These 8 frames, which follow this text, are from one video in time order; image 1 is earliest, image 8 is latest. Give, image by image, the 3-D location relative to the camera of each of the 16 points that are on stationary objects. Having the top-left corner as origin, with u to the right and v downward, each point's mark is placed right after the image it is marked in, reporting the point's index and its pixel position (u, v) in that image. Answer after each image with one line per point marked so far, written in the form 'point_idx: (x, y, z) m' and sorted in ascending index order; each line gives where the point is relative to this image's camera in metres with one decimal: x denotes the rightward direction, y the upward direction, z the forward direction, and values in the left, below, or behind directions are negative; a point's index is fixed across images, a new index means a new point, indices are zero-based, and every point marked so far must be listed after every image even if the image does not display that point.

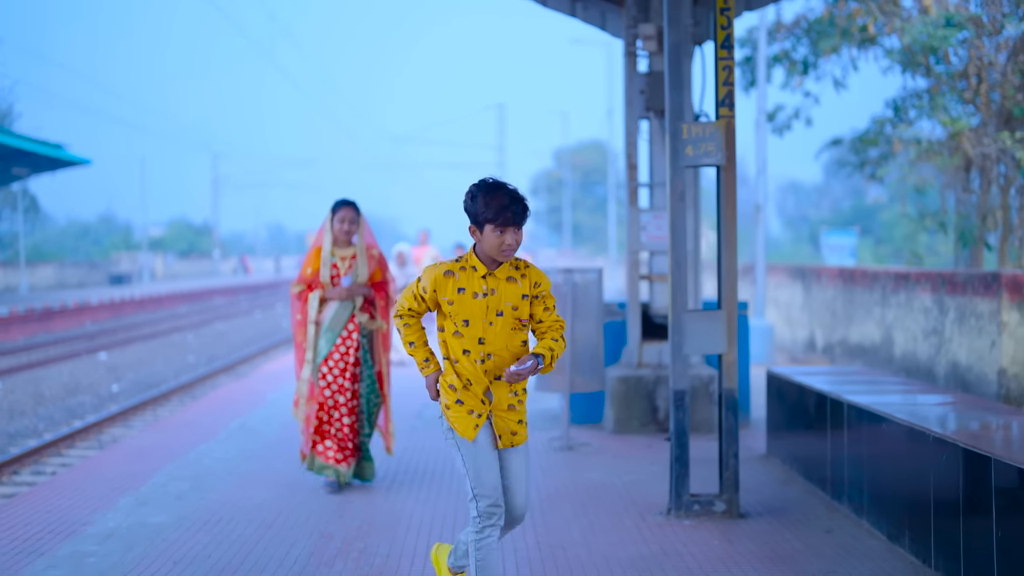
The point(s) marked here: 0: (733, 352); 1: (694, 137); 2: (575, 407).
0: (+1.2, -0.3, +6.0) m
1: (+1.0, +0.9, +6.2) m
2: (+0.3, -1.0, +9.0) m
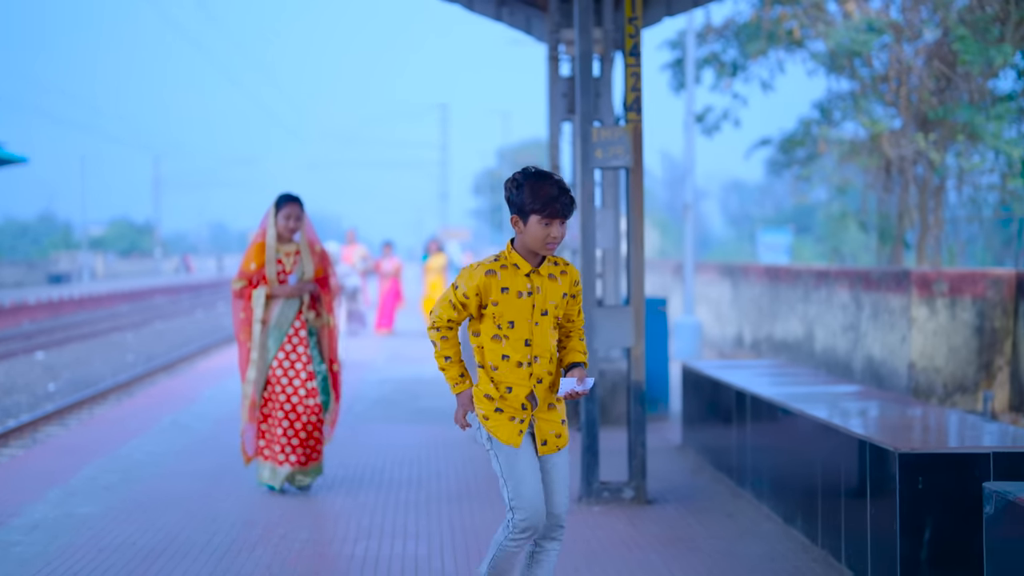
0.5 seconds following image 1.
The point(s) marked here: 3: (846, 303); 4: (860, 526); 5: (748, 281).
0: (+0.8, -0.3, +6.3) m
1: (+0.5, +0.9, +6.5) m
2: (-0.1, -1.0, +9.4) m
3: (+3.9, -0.2, +12.8) m
4: (+1.6, -1.1, +4.8) m
5: (+3.5, +0.1, +16.0) m
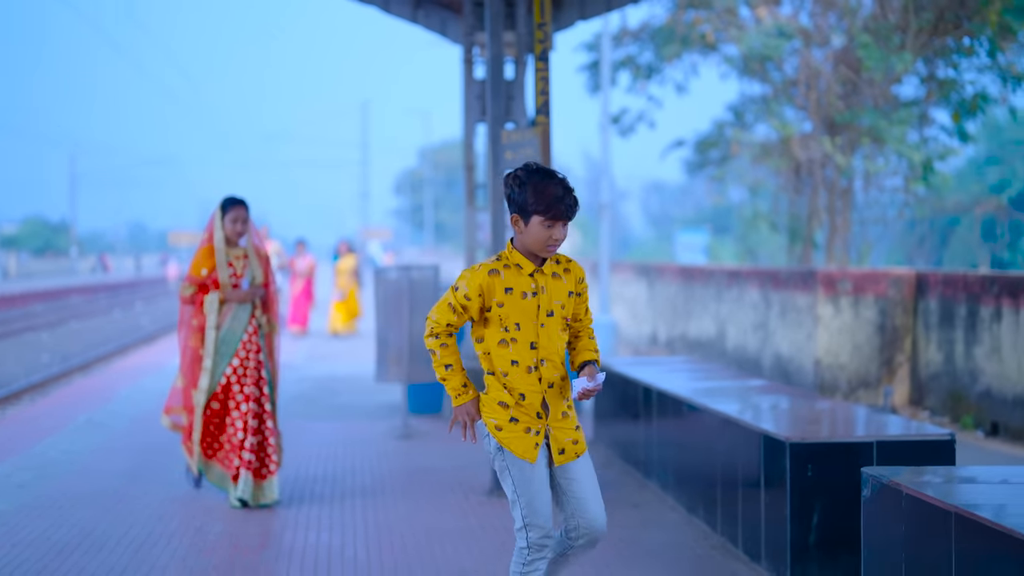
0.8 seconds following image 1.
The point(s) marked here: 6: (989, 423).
0: (+0.2, -0.3, +6.5) m
1: (0.0, +0.9, +6.7) m
2: (-0.9, -1.0, +9.5) m
3: (+3.0, -0.2, +13.2) m
4: (+1.2, -1.1, +5.0) m
5: (+2.3, +0.1, +16.3) m
6: (+4.3, -1.2, +9.6) m
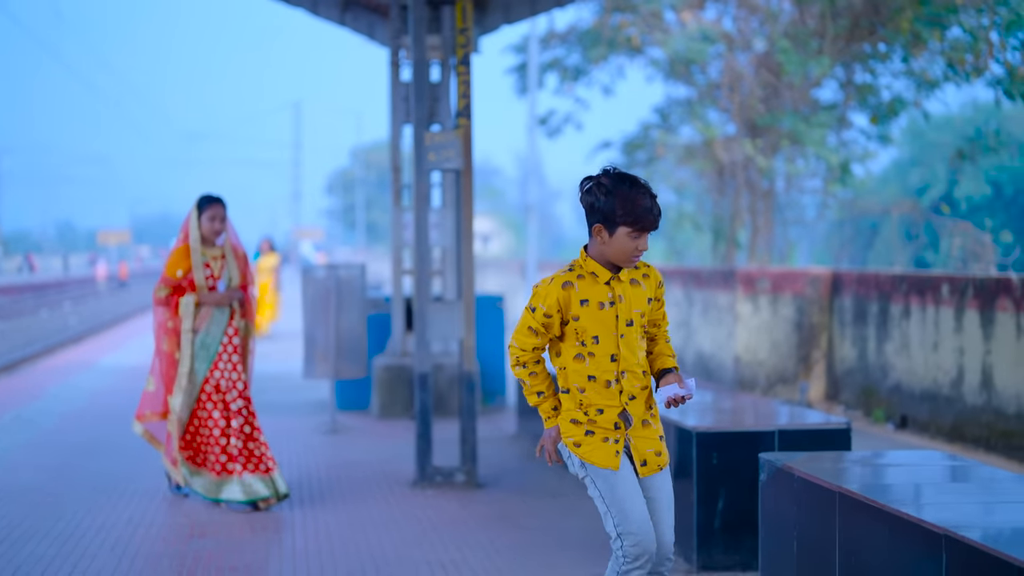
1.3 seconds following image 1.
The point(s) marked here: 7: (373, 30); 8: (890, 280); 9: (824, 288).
0: (-0.2, -0.3, +6.7) m
1: (-0.5, +0.9, +6.8) m
2: (-1.5, -0.9, +9.6) m
3: (+2.1, -0.1, +13.5) m
4: (+0.8, -1.1, +5.3) m
5: (+1.2, +0.1, +16.6) m
6: (+3.7, -1.2, +10.0) m
7: (-1.2, +2.3, +9.5) m
8: (+3.7, +0.1, +10.3) m
9: (+3.3, 0.0, +11.3) m
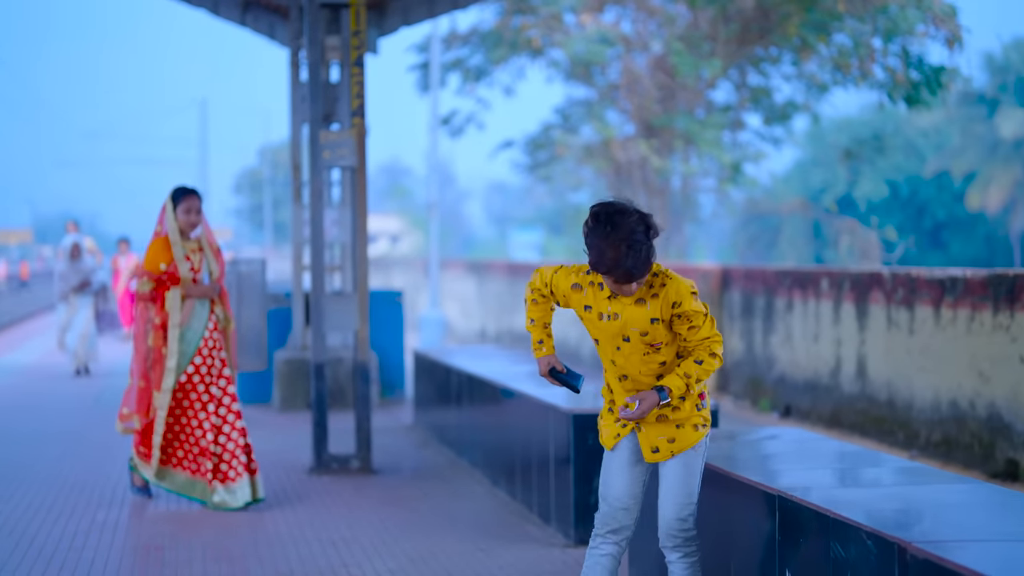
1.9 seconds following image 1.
0: (-0.9, -0.3, +6.9) m
1: (-1.2, +1.0, +7.0) m
2: (-2.5, -0.9, +9.7) m
3: (+0.8, -0.1, +13.9) m
4: (+0.2, -1.0, +5.5) m
5: (-0.3, +0.2, +16.9) m
6: (+2.7, -1.2, +10.5) m
7: (-2.2, +2.3, +9.6) m
8: (+2.7, +0.1, +10.8) m
9: (+2.2, +0.1, +11.8) m
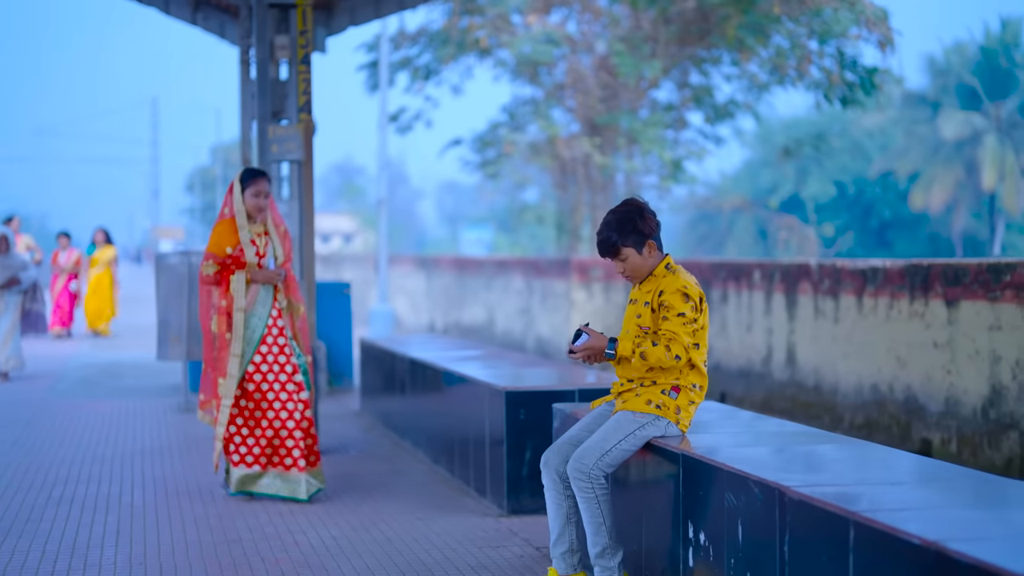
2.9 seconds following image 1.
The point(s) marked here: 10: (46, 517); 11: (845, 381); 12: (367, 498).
0: (-1.3, -0.2, +7.1) m
1: (-1.6, +1.0, +7.2) m
2: (-3.0, -0.8, +9.9) m
3: (+0.1, 0.0, +14.2) m
4: (-0.2, -0.9, +5.8) m
5: (-1.1, +0.3, +17.1) m
6: (+2.1, -1.1, +10.9) m
7: (-2.7, +2.4, +9.8) m
8: (+2.1, +0.2, +11.2) m
9: (+1.6, +0.1, +12.2) m
10: (-2.4, -1.2, +5.4) m
11: (+2.8, -0.8, +8.9) m
12: (-0.8, -1.2, +6.0) m
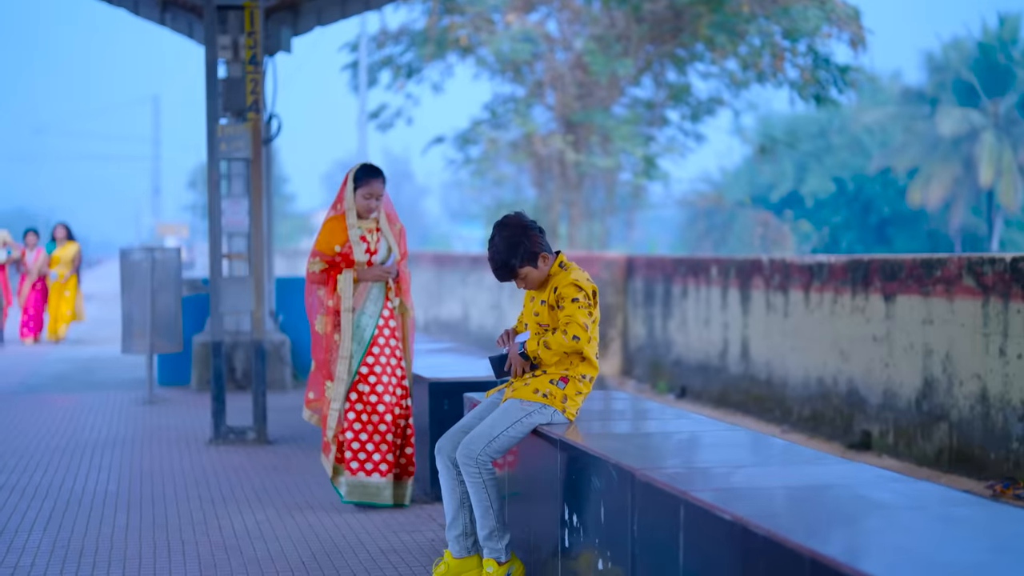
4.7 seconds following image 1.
0: (-1.7, -0.2, +7.3) m
1: (-2.0, +1.1, +7.4) m
2: (-3.4, -0.8, +10.0) m
3: (-0.3, 0.0, +14.4) m
4: (-0.6, -0.9, +6.0) m
5: (-1.5, +0.3, +17.3) m
6: (+1.7, -1.0, +11.1) m
7: (-3.1, +2.5, +10.0) m
8: (+1.7, +0.3, +11.4) m
9: (+1.3, +0.2, +12.3) m
10: (-2.8, -1.2, +5.6) m
11: (+2.4, -0.7, +9.1) m
12: (-1.2, -1.2, +6.1) m
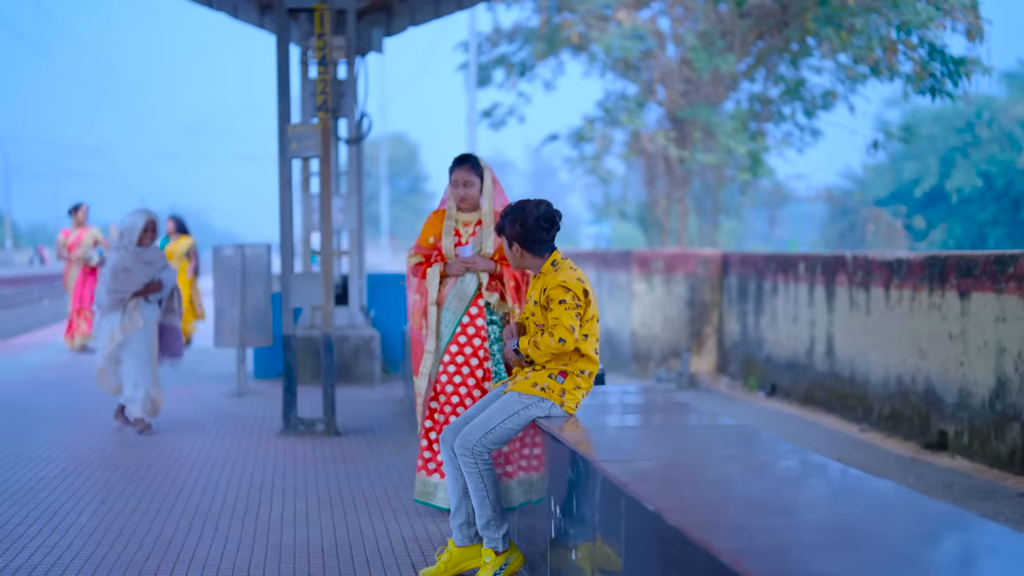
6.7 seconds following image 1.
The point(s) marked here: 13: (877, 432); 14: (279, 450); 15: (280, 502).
0: (-1.3, -0.1, +7.7) m
1: (-1.5, +1.1, +7.9) m
2: (-2.5, -0.7, +10.7) m
3: (+1.1, +0.1, +14.6) m
4: (-0.3, -0.9, +6.3) m
5: (+0.3, +0.4, +17.6) m
6: (+2.7, -1.0, +11.1) m
7: (-2.2, +2.5, +10.6) m
8: (+2.7, +0.3, +11.3) m
9: (+2.3, +0.2, +12.3) m
10: (-2.6, -1.1, +6.1) m
11: (+3.1, -0.7, +9.0) m
12: (-0.9, -1.1, +6.5) m
13: (+3.0, -1.2, +8.8) m
14: (-1.5, -1.1, +7.1) m
15: (-1.2, -1.1, +5.9) m
